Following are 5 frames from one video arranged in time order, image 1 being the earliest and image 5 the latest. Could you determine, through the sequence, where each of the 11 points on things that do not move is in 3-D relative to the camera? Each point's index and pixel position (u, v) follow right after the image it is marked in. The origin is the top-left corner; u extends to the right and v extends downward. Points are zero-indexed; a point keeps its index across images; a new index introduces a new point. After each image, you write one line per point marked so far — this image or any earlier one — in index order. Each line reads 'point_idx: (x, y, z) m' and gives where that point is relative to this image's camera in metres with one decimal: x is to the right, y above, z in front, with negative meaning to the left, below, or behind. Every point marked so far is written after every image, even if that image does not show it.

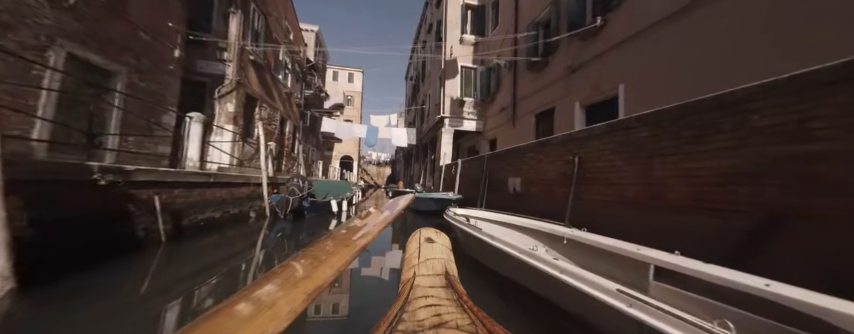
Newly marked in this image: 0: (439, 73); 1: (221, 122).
0: (+0.8, +5.8, +15.4) m
1: (-8.8, +1.9, +10.6) m
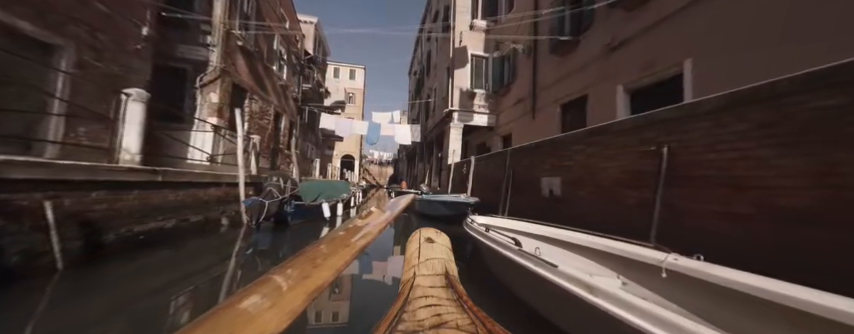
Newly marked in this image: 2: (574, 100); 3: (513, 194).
0: (+1.1, +5.8, +14.1) m
1: (-8.5, +2.0, +9.4) m
2: (+4.6, +2.1, +7.8) m
3: (+2.3, -0.7, +6.2) m
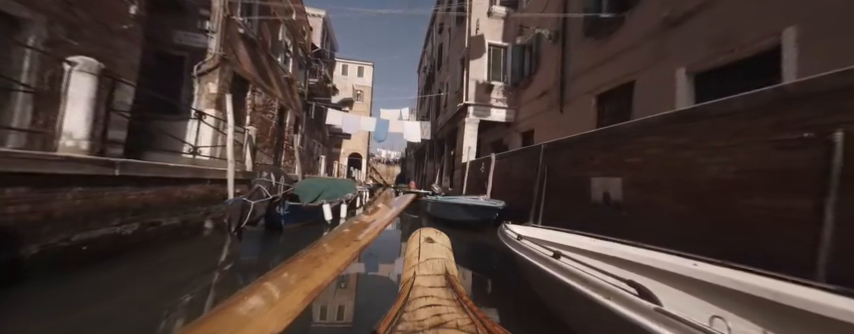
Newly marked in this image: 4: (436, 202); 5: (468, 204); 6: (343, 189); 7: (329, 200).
0: (+1.8, +5.9, +13.2) m
1: (-7.9, +2.2, +8.7) m
2: (+5.1, +2.1, +6.7) m
3: (+2.6, -0.6, +5.2) m
4: (+0.3, -1.1, +7.5) m
5: (+1.2, -0.9, +6.4) m
6: (-2.6, -0.8, +7.9) m
7: (-2.8, -1.0, +7.1) m
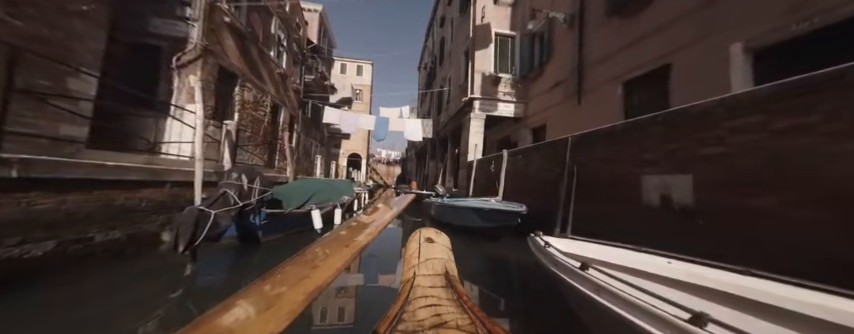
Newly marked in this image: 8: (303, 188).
0: (+1.9, +5.9, +12.3) m
1: (-7.8, +2.1, +7.9) m
2: (+5.2, +2.2, +5.9) m
3: (+2.8, -0.6, +4.4) m
4: (+0.4, -1.0, +6.7) m
5: (+1.3, -0.9, +5.5) m
6: (-2.5, -0.8, +7.1) m
7: (-2.7, -1.0, +6.3) m
8: (-3.0, -0.5, +6.1) m
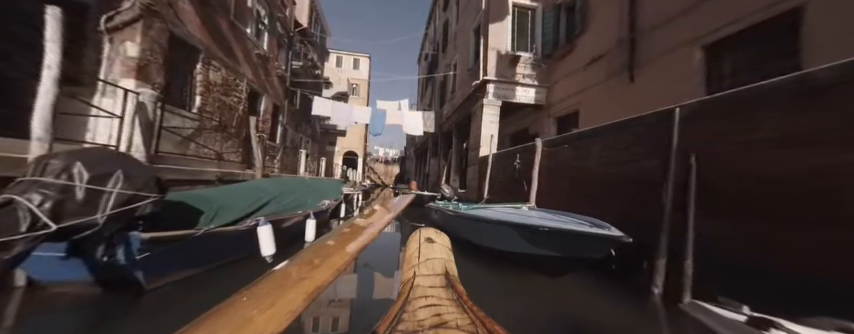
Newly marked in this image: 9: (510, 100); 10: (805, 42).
0: (+2.0, +6.1, +10.5) m
1: (-7.7, +2.3, +6.1) m
2: (+5.4, +2.3, +4.1) m
3: (+2.9, -0.5, +2.6) m
4: (+0.6, -0.9, +4.9) m
5: (+1.5, -0.8, +3.7) m
6: (-2.3, -0.6, +5.3) m
7: (-2.5, -0.8, +4.5) m
8: (-2.8, -0.4, +4.3) m
9: (+3.0, +2.4, +8.9) m
10: (+5.3, +1.8, +3.5) m
